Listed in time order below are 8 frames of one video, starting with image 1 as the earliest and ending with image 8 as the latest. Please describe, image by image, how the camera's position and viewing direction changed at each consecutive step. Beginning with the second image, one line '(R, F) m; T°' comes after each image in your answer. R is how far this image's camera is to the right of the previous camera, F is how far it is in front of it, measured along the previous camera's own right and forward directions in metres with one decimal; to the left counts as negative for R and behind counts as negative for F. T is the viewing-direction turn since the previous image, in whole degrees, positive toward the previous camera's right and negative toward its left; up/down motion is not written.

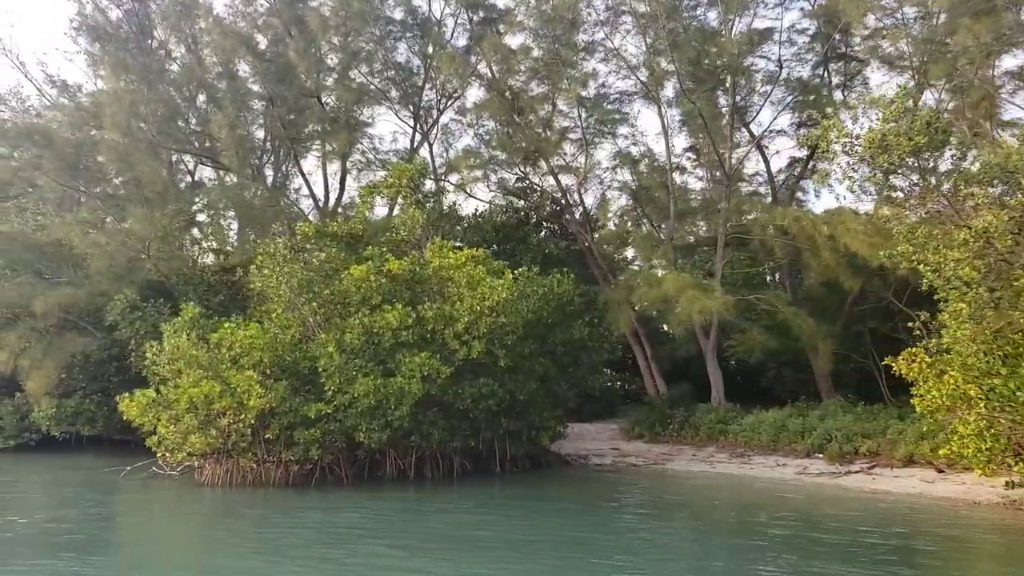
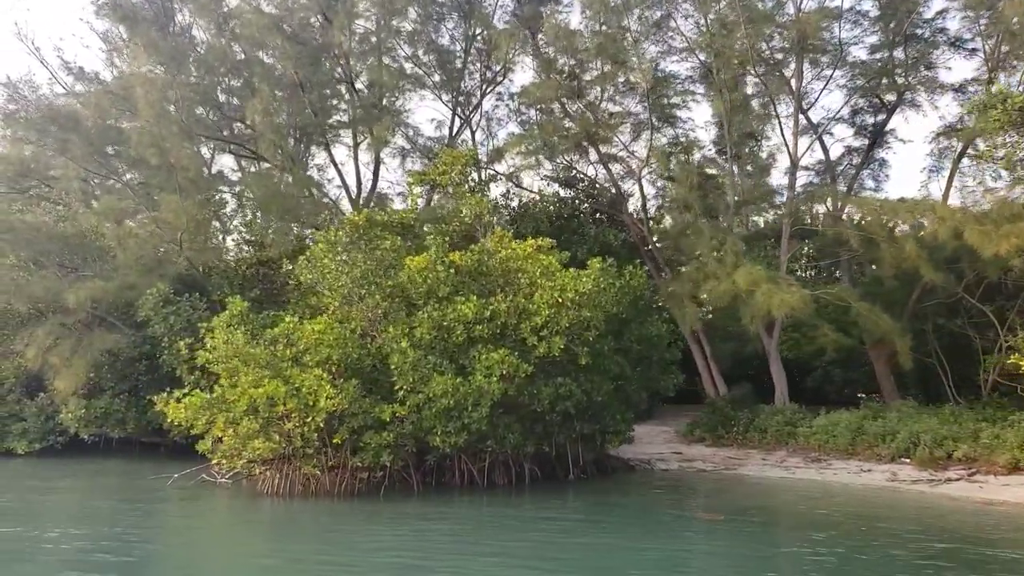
(-1.4, +1.1) m; 0°
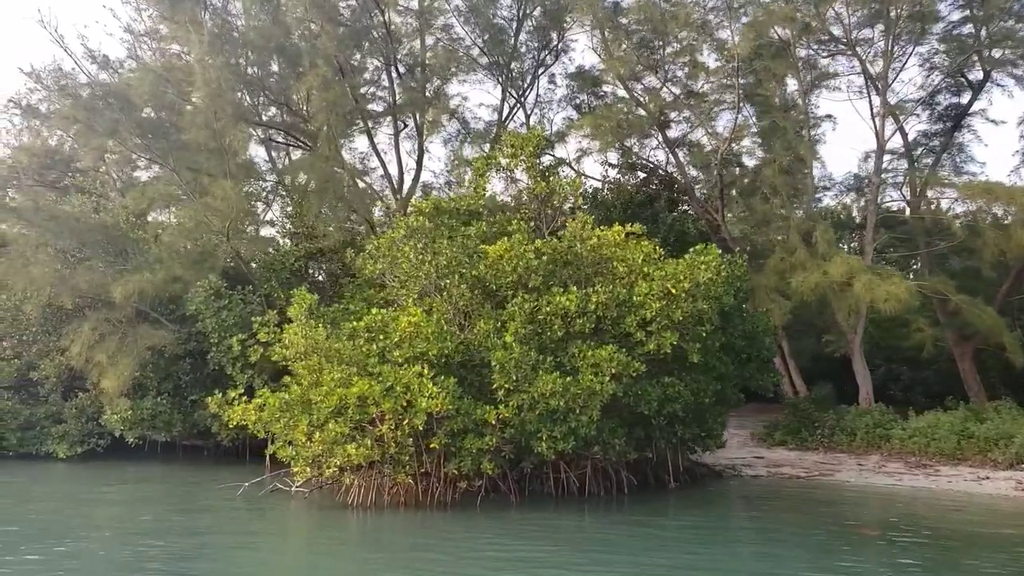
(-1.5, +1.2) m; 0°
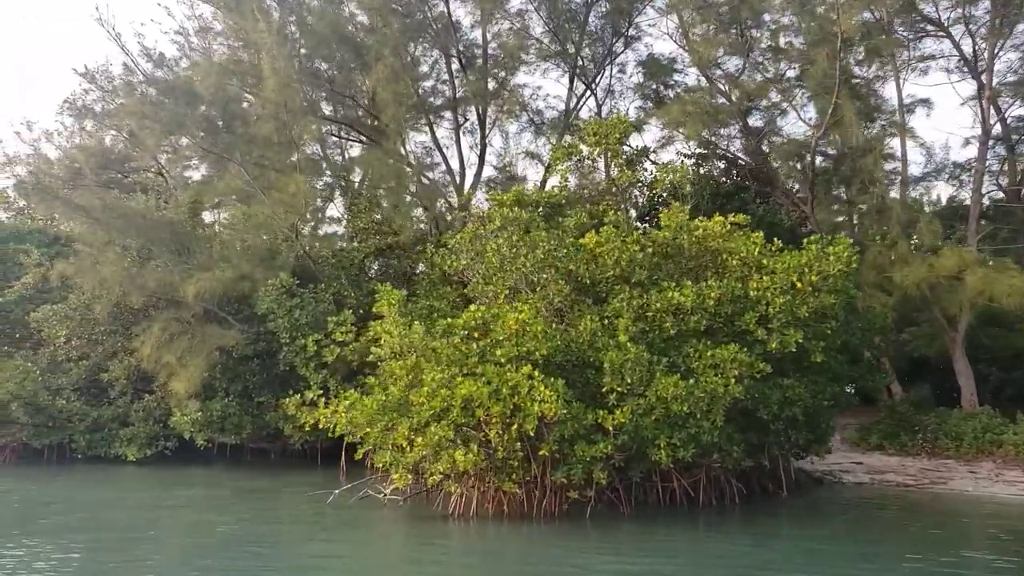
(-1.1, +0.7) m; -2°
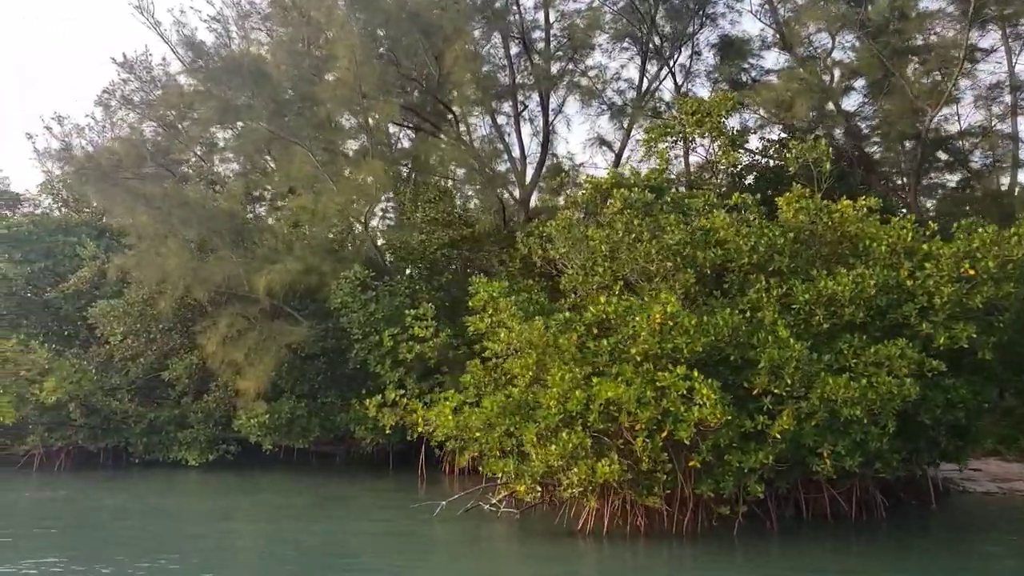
(-1.5, +1.1) m; -1°
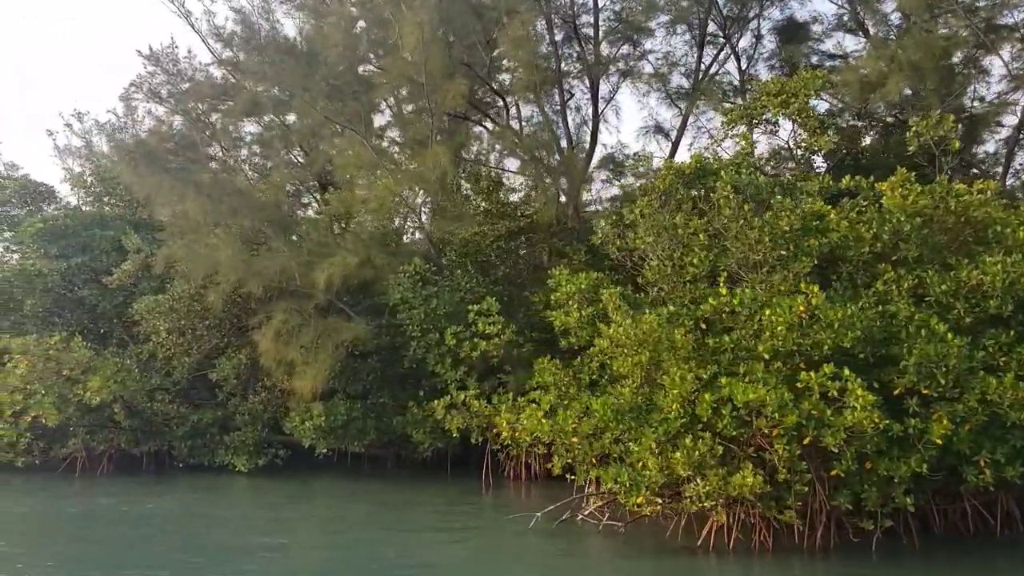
(-1.1, +0.8) m; -1°
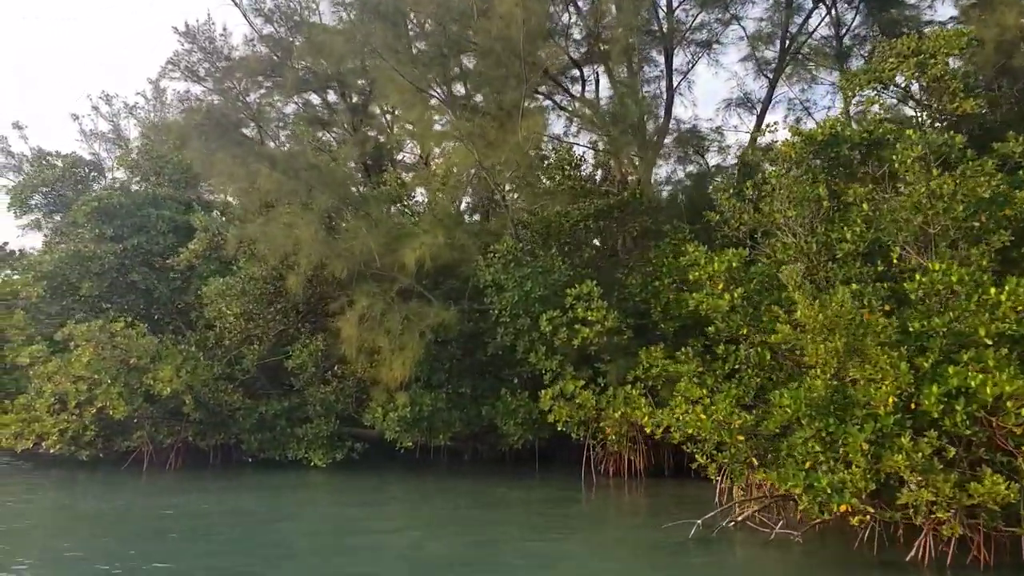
(-1.5, +1.1) m; -1°
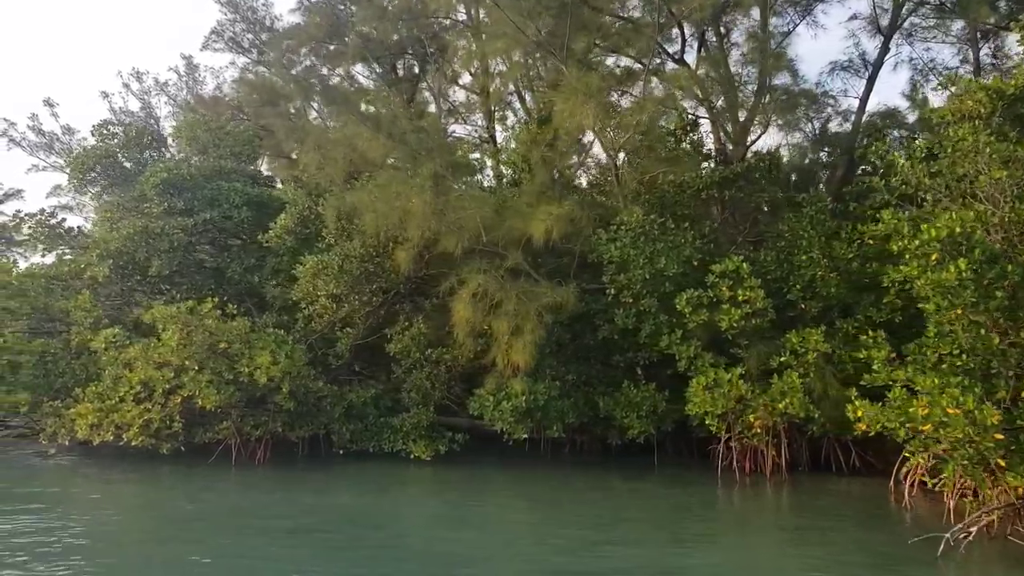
(-1.8, +1.2) m; -1°
